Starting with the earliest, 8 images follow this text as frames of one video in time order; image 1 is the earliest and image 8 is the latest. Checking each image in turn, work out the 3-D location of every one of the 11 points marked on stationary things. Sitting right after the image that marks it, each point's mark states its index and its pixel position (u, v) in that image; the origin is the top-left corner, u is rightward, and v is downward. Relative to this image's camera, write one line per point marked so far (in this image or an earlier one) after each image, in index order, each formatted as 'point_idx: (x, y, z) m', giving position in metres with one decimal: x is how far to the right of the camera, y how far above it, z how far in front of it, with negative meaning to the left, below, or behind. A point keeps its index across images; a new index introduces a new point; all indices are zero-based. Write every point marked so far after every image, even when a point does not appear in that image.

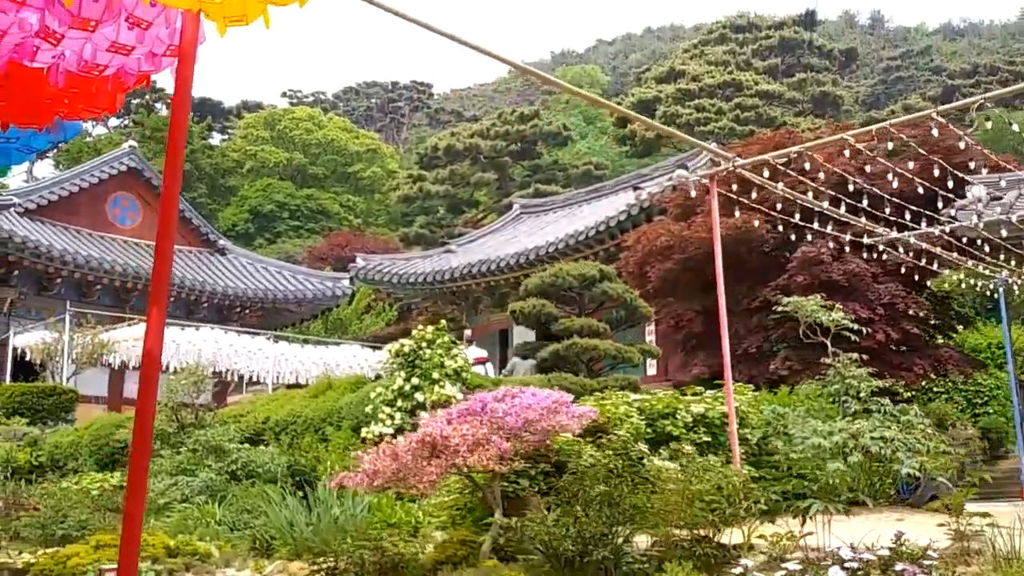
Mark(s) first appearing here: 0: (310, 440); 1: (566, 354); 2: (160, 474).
0: (-2.1, -1.5, +10.0) m
1: (+0.5, -0.6, +9.5) m
2: (-3.2, -1.7, +8.9) m
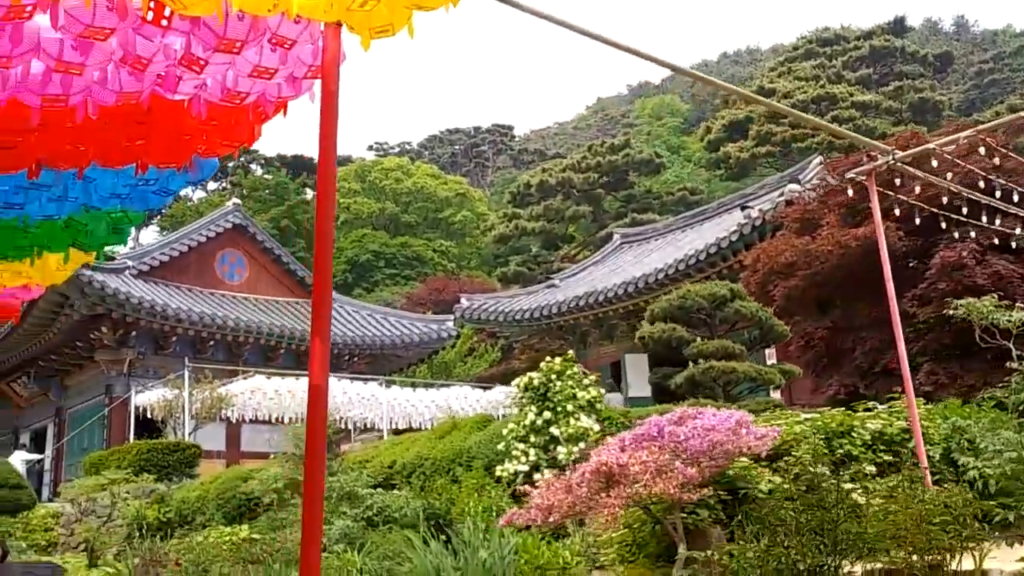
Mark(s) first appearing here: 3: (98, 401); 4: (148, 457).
0: (-0.7, -1.9, +9.7) m
1: (+1.8, -0.8, +9.1) m
2: (-1.9, -2.1, +8.8) m
3: (-8.0, -2.2, +18.9) m
4: (-5.5, -2.6, +14.8) m
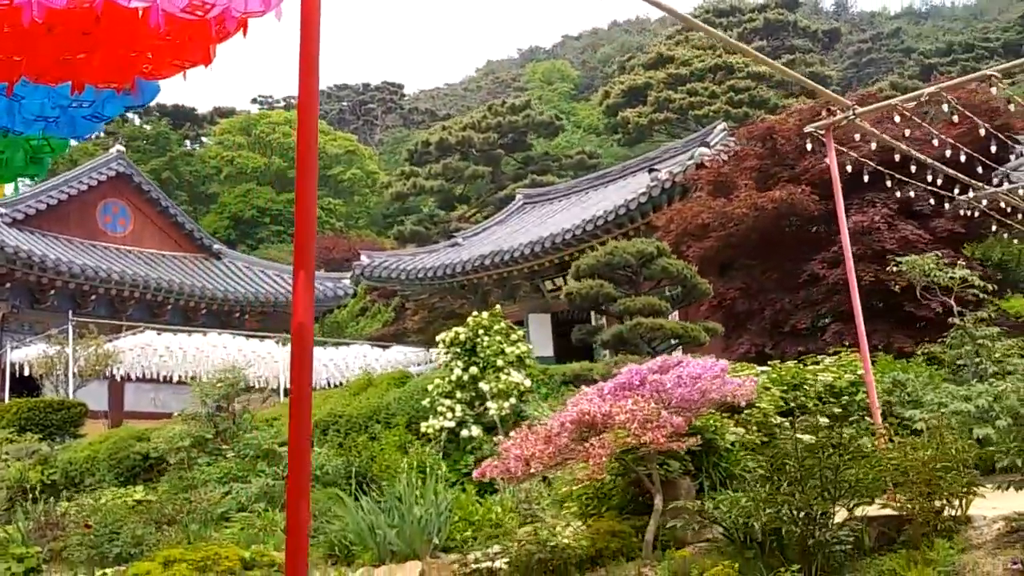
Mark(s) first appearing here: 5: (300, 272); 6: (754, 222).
0: (-1.5, -1.4, +9.4) m
1: (+1.1, -0.4, +9.1) m
2: (-2.6, -1.7, +8.4) m
3: (-9.9, -1.3, +17.7) m
4: (-6.9, -1.8, +13.9) m
5: (-0.7, +0.1, +3.3) m
6: (+2.9, +0.8, +11.7) m
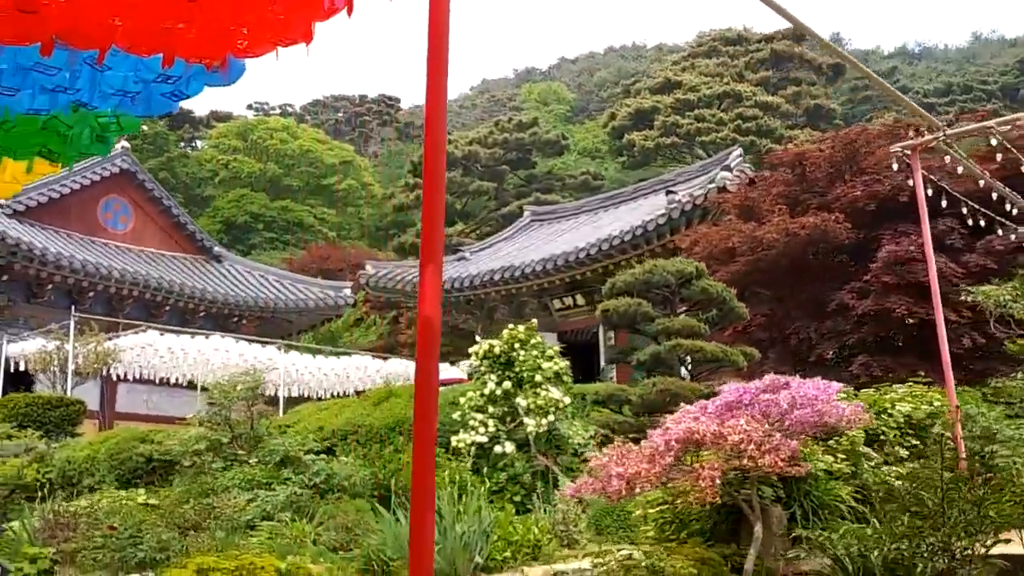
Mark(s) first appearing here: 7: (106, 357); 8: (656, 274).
0: (-1.2, -1.5, +9.1) m
1: (+1.4, -0.6, +8.8) m
2: (-2.3, -1.6, +8.1) m
3: (-9.8, -1.1, +17.3) m
4: (-6.7, -1.7, +13.6) m
5: (-0.3, +0.1, +3.0) m
6: (+3.2, +0.5, +11.5) m
7: (-6.3, -1.1, +15.1) m
8: (+1.3, +0.1, +9.1) m
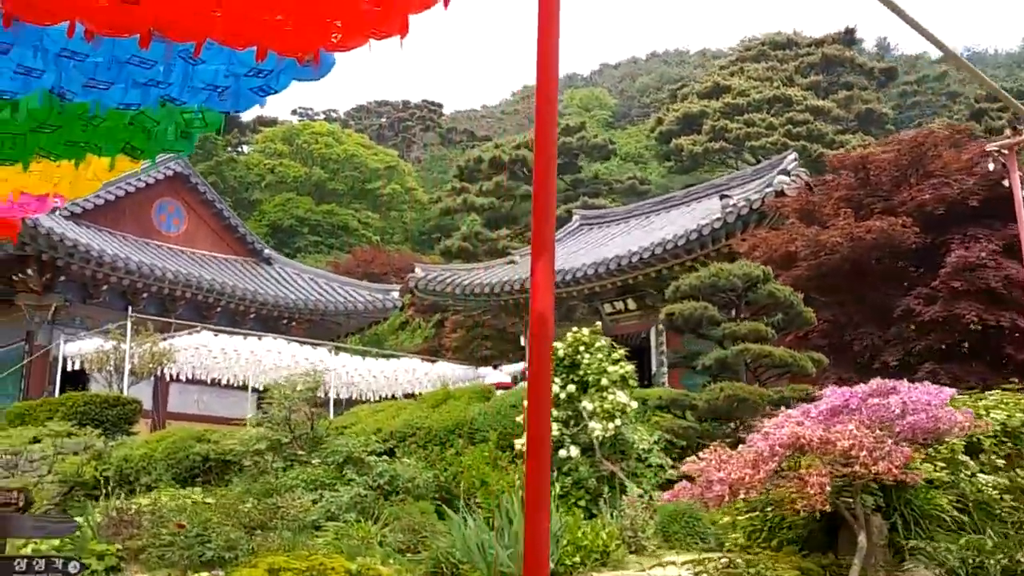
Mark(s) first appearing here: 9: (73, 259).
0: (-0.7, -1.5, +9.1) m
1: (+2.0, -0.7, +8.7) m
2: (-1.8, -1.6, +8.0) m
3: (-8.9, -1.1, +17.5) m
4: (-6.0, -1.7, +13.7) m
5: (+0.1, +0.1, +2.9) m
6: (+3.9, +0.4, +11.3) m
7: (-5.5, -1.1, +15.3) m
8: (+1.9, +0.1, +9.0) m
9: (-7.2, +0.5, +16.0) m
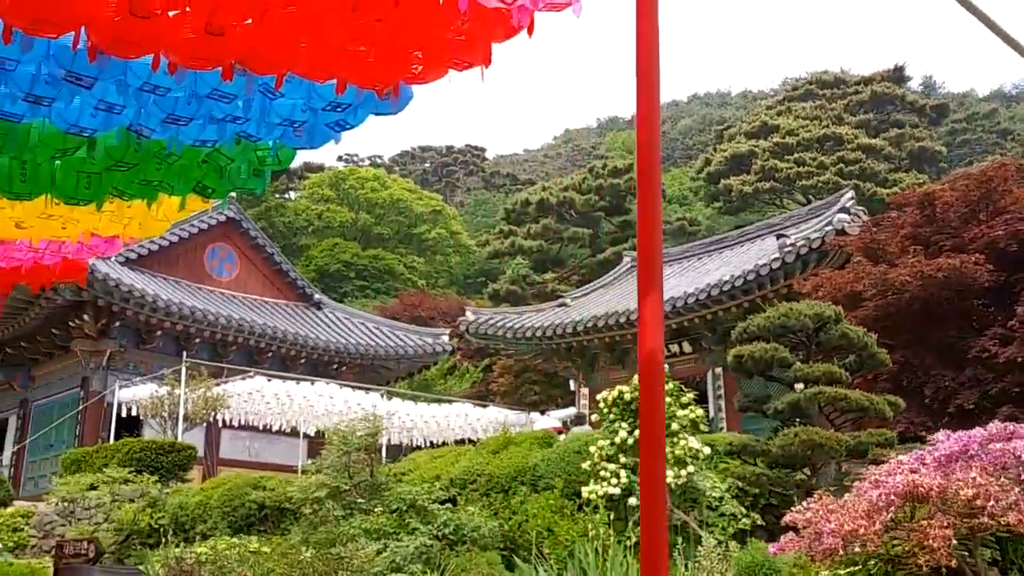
0: (-0.1, -1.9, +8.8) m
1: (+2.5, -1.0, +8.4) m
2: (-1.2, -2.0, +7.8) m
3: (-7.9, -1.9, +17.6) m
4: (-5.2, -2.4, +13.7) m
5: (+0.4, 0.0, +2.8) m
6: (+4.5, 0.0, +10.9) m
7: (-4.6, -1.8, +15.2) m
8: (+2.5, -0.3, +8.7) m
9: (-6.3, -0.3, +16.2) m
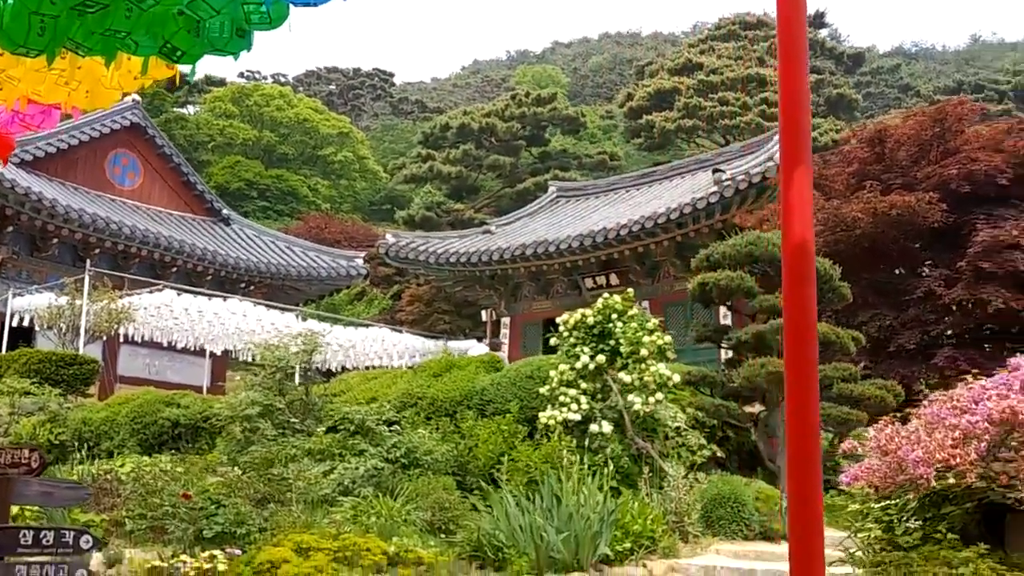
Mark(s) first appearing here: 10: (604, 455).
0: (-0.5, -1.2, +8.4) m
1: (+2.1, -0.4, +8.1) m
2: (-1.6, -1.3, +7.3) m
3: (-9.2, -0.2, +16.3) m
4: (-6.1, -1.0, +12.6) m
5: (+0.7, +0.3, +2.3) m
6: (+3.9, +0.7, +10.8) m
7: (-5.7, -0.4, +14.2) m
8: (+2.1, +0.4, +8.4) m
9: (-7.4, +1.3, +14.9) m
10: (+0.7, -1.3, +7.3) m
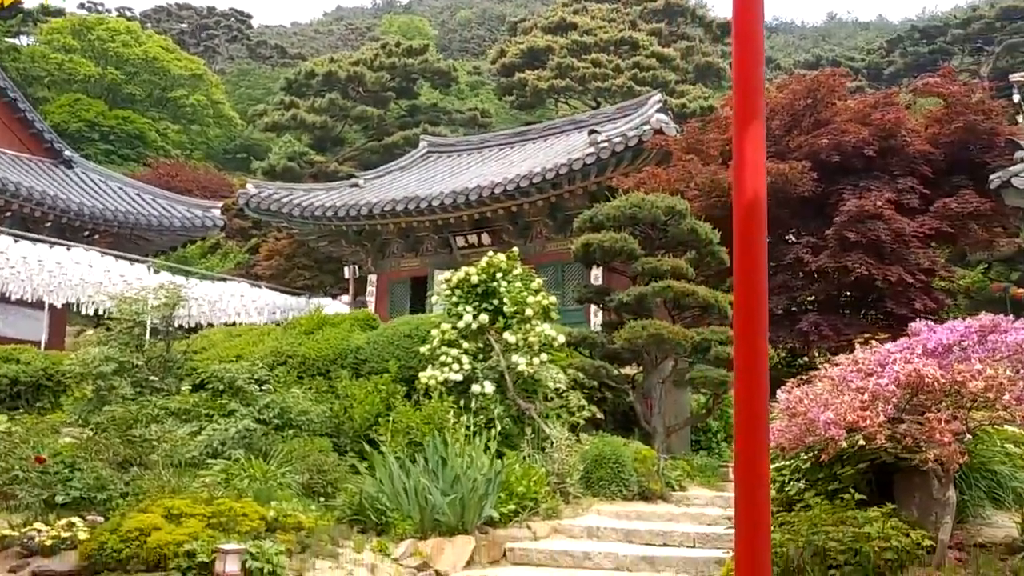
0: (-1.5, -0.8, +8.1) m
1: (+1.2, -0.1, +8.2) m
2: (-2.4, -0.9, +6.8) m
3: (-11.2, +0.7, +14.6) m
4: (-7.7, -0.4, +11.5) m
5: (+0.5, +0.4, +2.1) m
6: (+2.6, +1.0, +11.0) m
7: (-7.5, +0.3, +13.1) m
8: (+1.1, +0.7, +8.4) m
9: (-9.2, +2.1, +13.4) m
10: (-0.2, -1.0, +7.2) m
